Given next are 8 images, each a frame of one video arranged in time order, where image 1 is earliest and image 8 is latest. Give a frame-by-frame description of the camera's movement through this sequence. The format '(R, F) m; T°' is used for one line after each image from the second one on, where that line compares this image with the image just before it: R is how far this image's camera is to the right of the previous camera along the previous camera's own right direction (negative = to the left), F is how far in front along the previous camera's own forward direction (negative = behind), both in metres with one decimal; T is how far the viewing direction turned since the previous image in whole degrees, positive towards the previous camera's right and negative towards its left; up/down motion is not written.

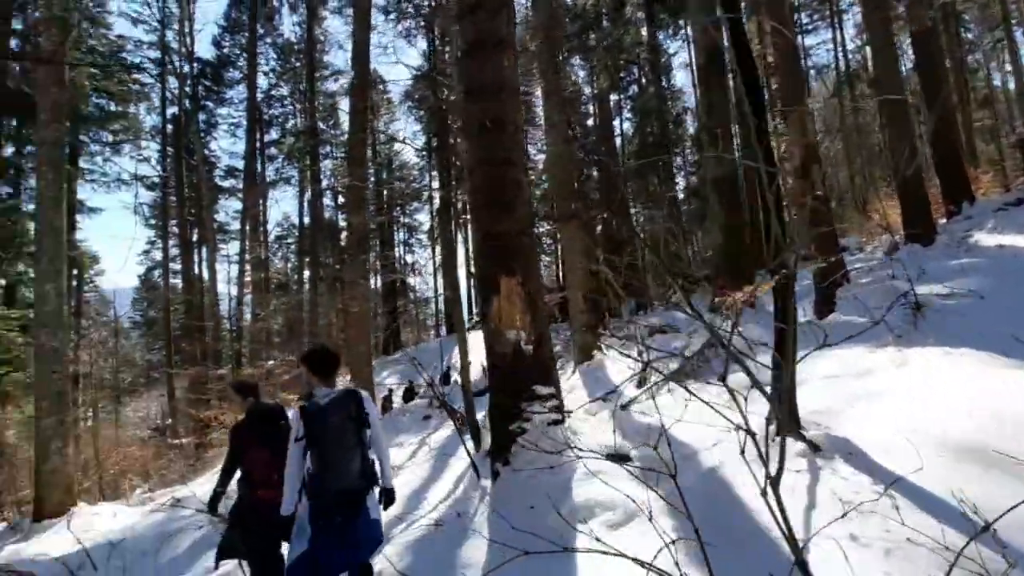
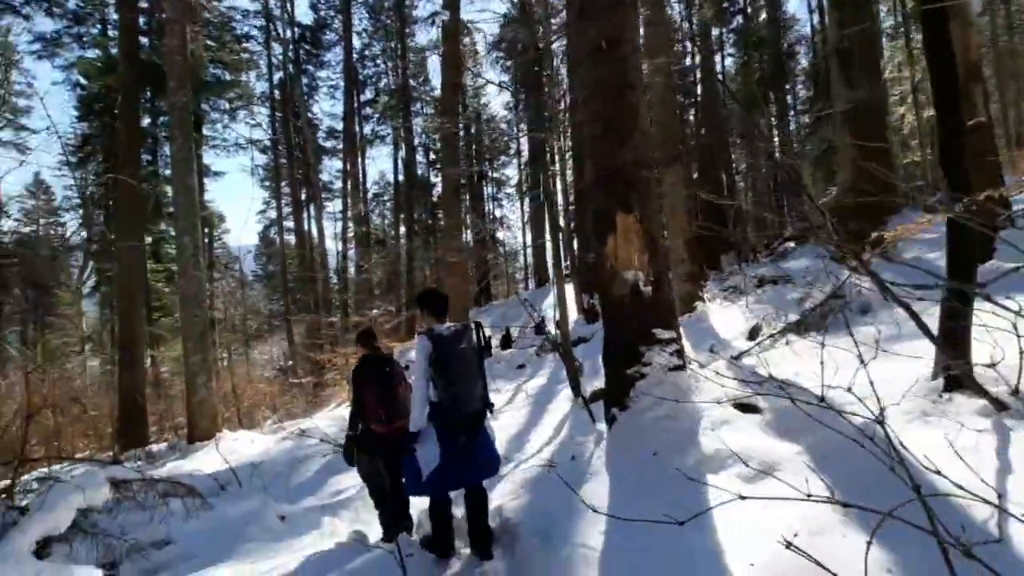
(-0.2, +0.1) m; -10°
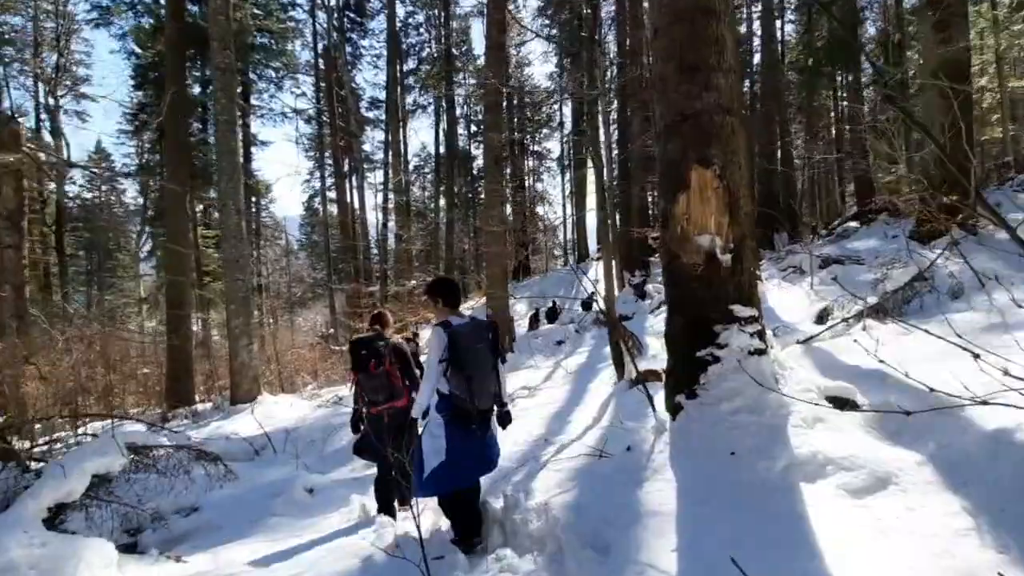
(-0.1, +0.4) m; -4°
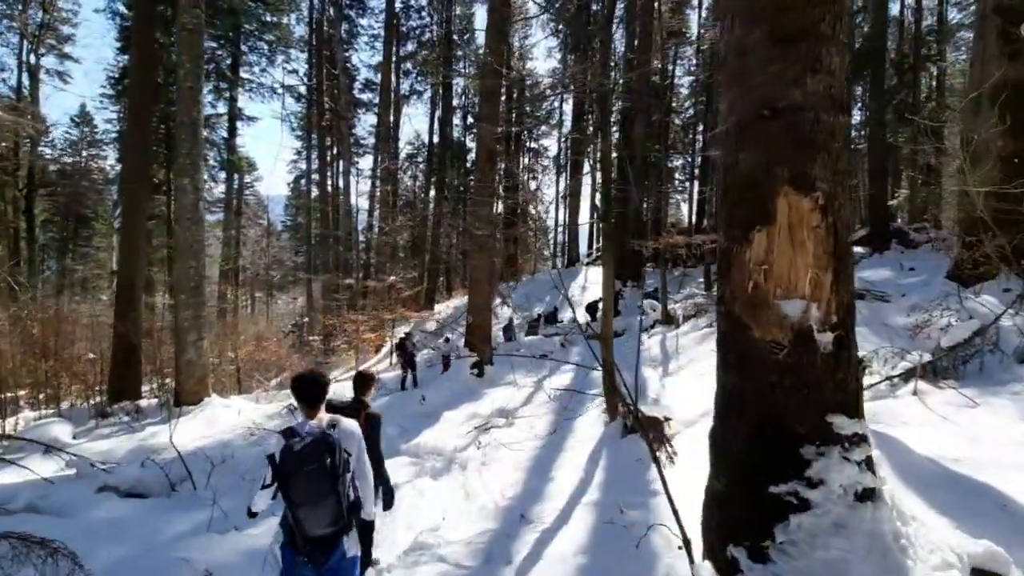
(0.0, +0.9) m; +1°
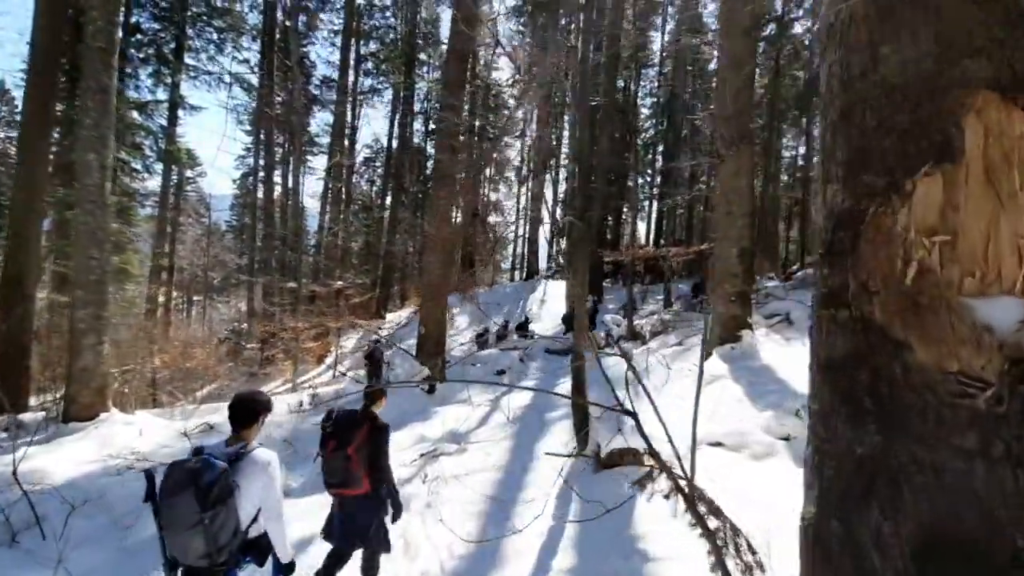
(0.0, +0.8) m; +5°
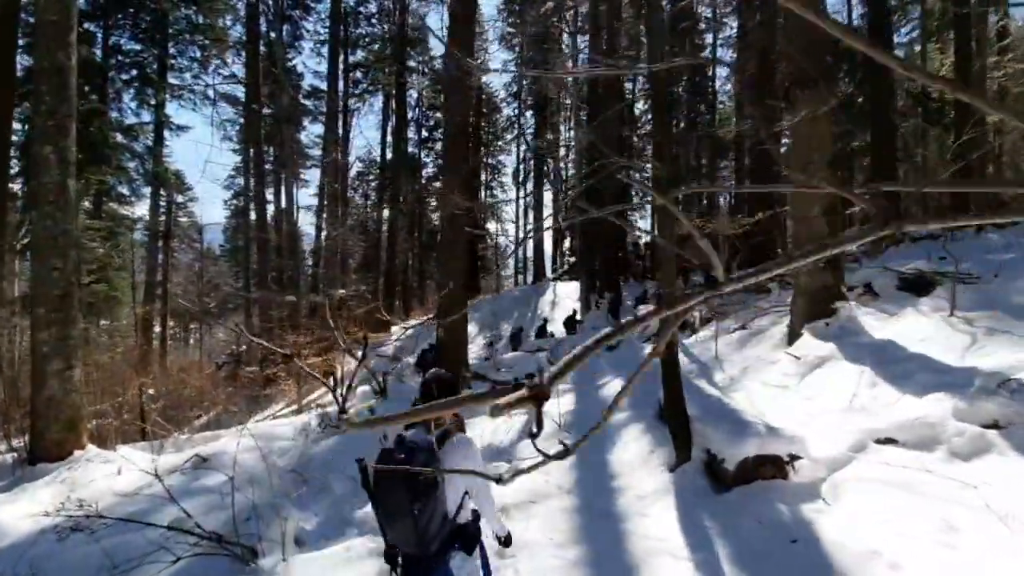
(-0.5, +1.1) m; 0°
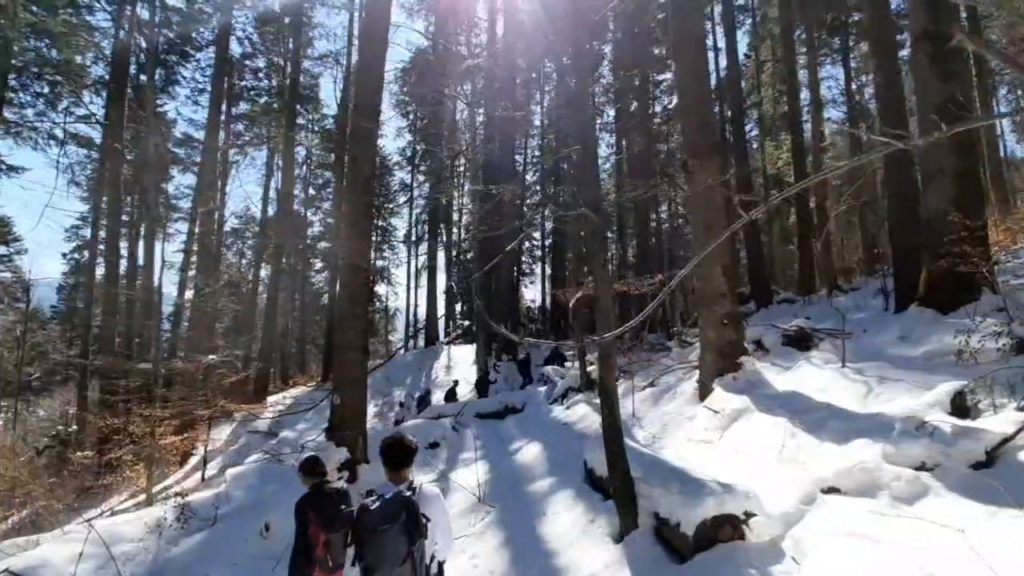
(-0.3, +0.4) m; +12°
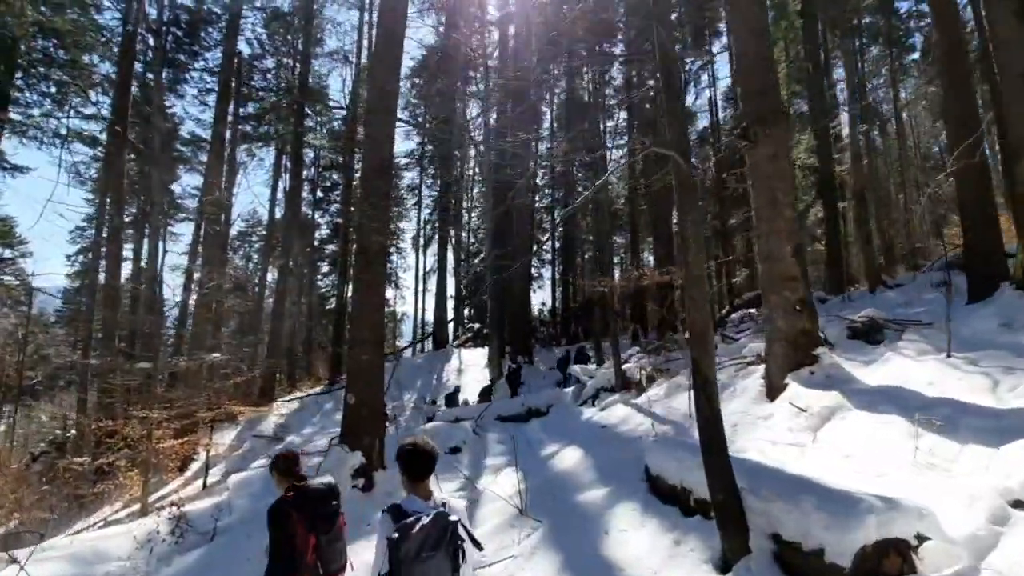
(-0.4, +0.7) m; 0°
